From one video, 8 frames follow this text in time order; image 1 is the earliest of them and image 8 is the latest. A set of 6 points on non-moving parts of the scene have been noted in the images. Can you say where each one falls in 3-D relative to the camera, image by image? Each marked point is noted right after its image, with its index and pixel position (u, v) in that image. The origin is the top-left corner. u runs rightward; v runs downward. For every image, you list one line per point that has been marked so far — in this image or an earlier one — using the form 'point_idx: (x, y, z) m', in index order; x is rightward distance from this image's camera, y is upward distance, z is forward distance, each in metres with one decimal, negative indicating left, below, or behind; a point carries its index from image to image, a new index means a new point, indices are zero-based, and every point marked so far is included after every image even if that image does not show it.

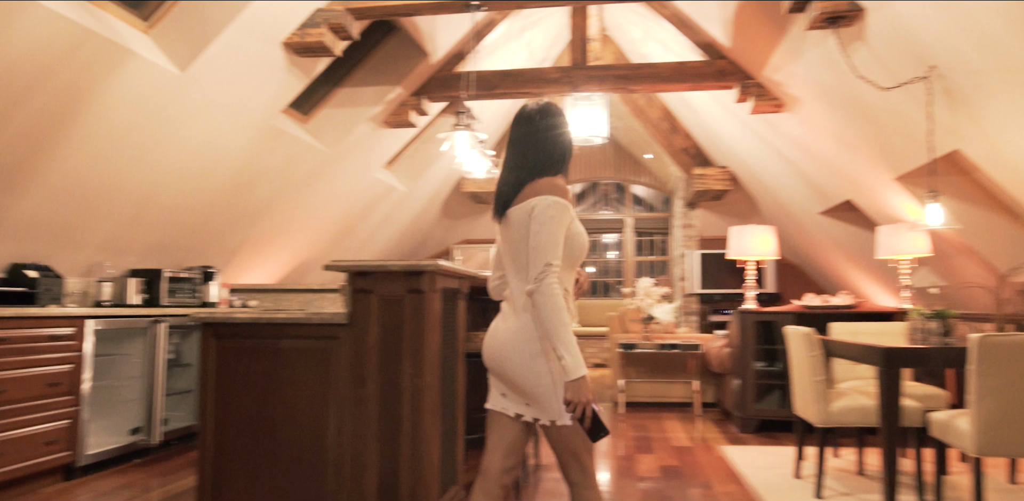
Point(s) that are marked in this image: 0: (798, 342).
0: (+1.2, -0.4, +3.4) m
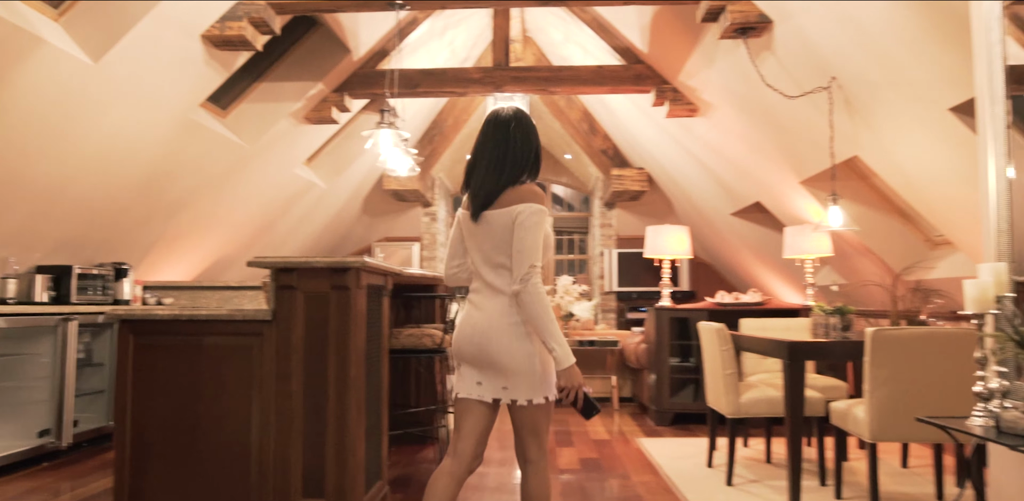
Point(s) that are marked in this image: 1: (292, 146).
0: (+0.9, -0.4, +3.6) m
1: (-1.6, +0.8, +6.0) m
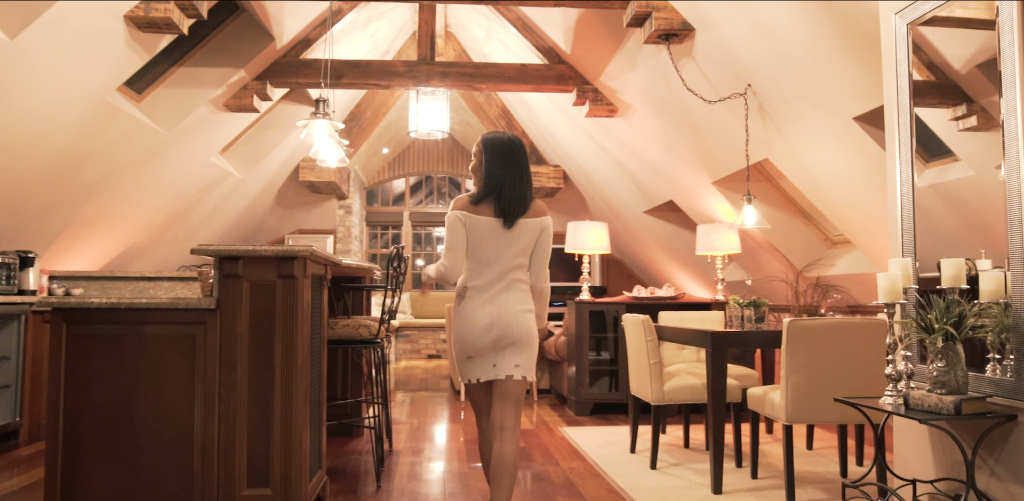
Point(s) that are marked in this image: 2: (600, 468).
0: (+0.6, -0.4, +3.8) m
1: (-2.2, +0.8, +5.8) m
2: (+0.4, -1.0, +3.7) m
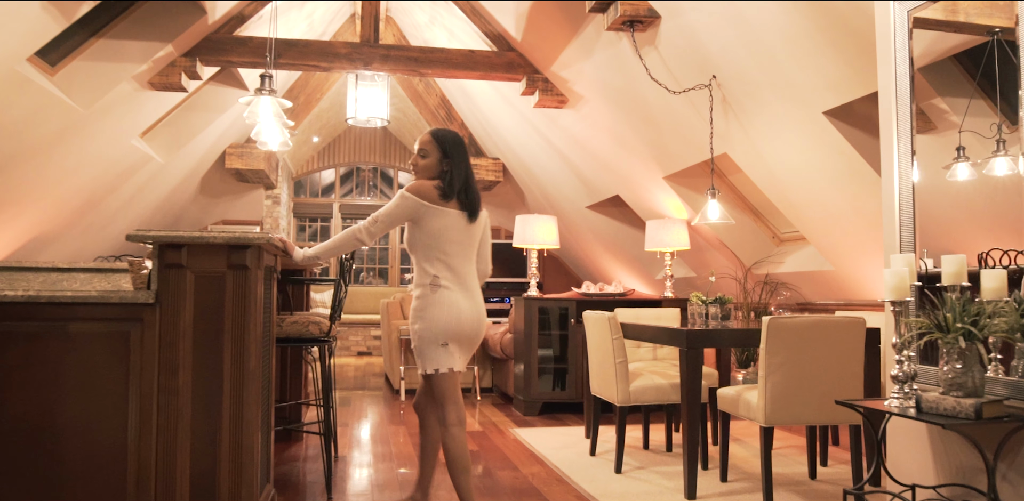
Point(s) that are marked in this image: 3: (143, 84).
0: (+0.4, -0.3, +3.6) m
1: (-2.5, +0.9, +5.4) m
2: (+0.2, -1.0, +3.5) m
3: (-2.3, +1.1, +5.1) m
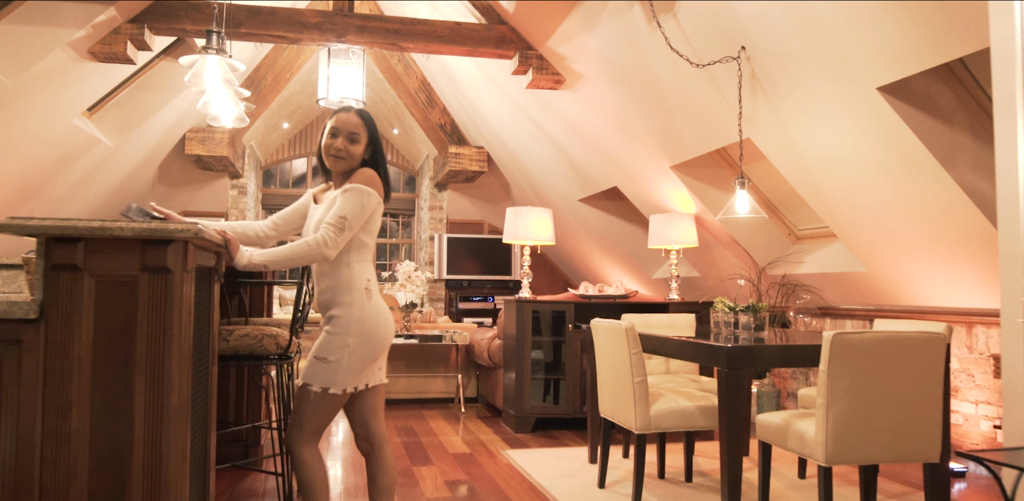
0: (+0.4, -0.3, +3.0) m
1: (-2.6, +0.9, +4.7) m
2: (+0.2, -1.0, +2.9) m
3: (-2.4, +1.1, +4.5) m
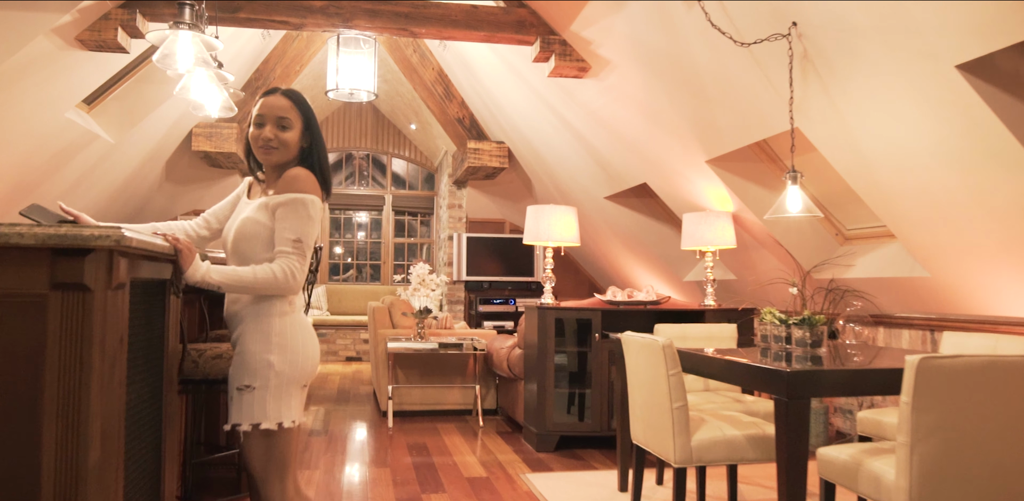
0: (+0.5, -0.3, +2.6) m
1: (-2.5, +0.9, +4.4) m
2: (+0.3, -1.0, +2.5) m
3: (-2.3, +1.1, +4.1) m
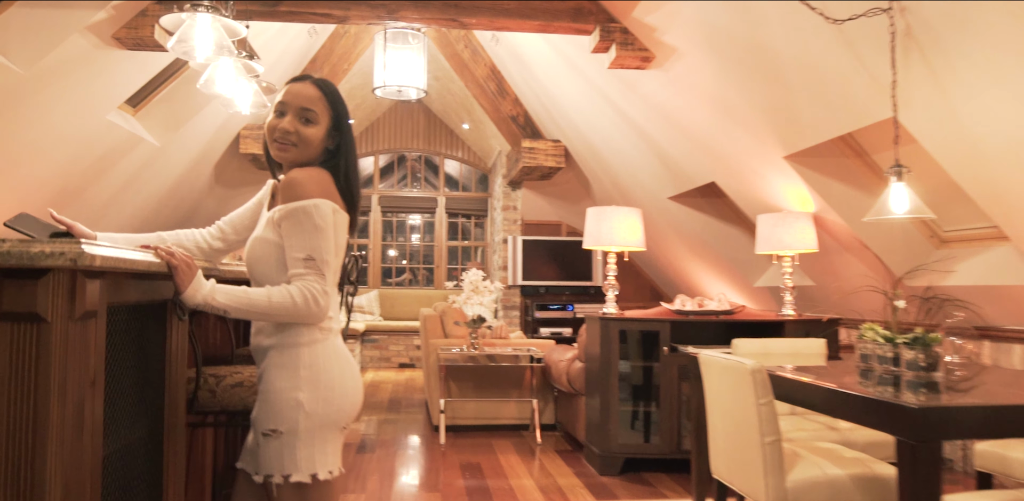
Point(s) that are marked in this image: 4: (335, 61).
0: (+0.6, -0.4, +2.3) m
1: (-2.2, +0.9, +4.2) m
2: (+0.4, -1.0, +2.2) m
3: (-2.0, +1.0, +4.0) m
4: (-1.3, +1.4, +6.2) m
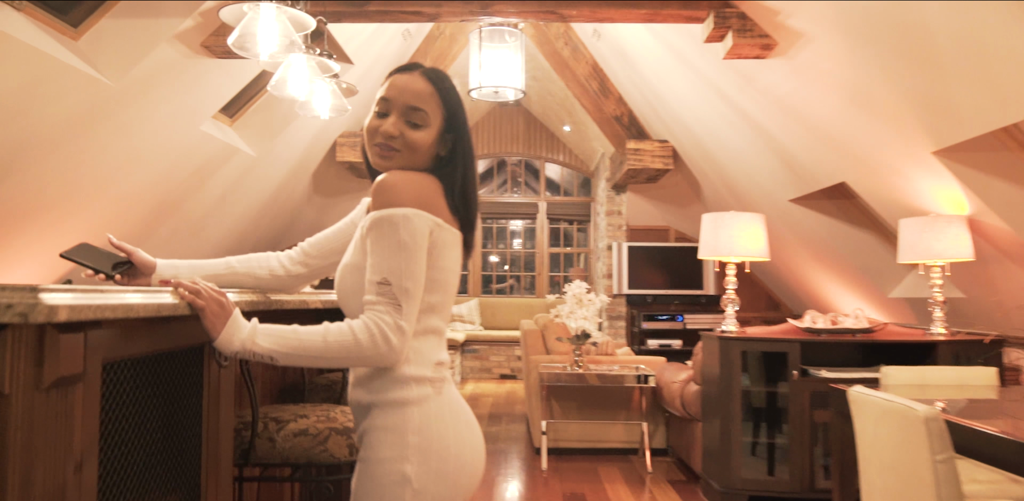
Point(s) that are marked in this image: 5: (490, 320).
0: (+0.9, -0.4, +1.8) m
1: (-1.6, +0.8, +4.1) m
2: (+0.7, -1.0, +1.8) m
3: (-1.5, +1.0, +3.9) m
4: (-0.6, +1.4, +5.9) m
5: (-0.2, -0.8, +9.0) m
